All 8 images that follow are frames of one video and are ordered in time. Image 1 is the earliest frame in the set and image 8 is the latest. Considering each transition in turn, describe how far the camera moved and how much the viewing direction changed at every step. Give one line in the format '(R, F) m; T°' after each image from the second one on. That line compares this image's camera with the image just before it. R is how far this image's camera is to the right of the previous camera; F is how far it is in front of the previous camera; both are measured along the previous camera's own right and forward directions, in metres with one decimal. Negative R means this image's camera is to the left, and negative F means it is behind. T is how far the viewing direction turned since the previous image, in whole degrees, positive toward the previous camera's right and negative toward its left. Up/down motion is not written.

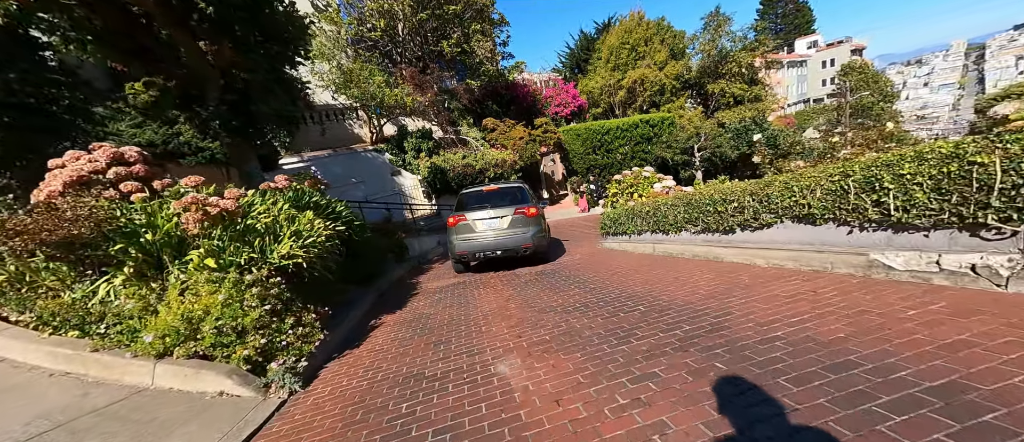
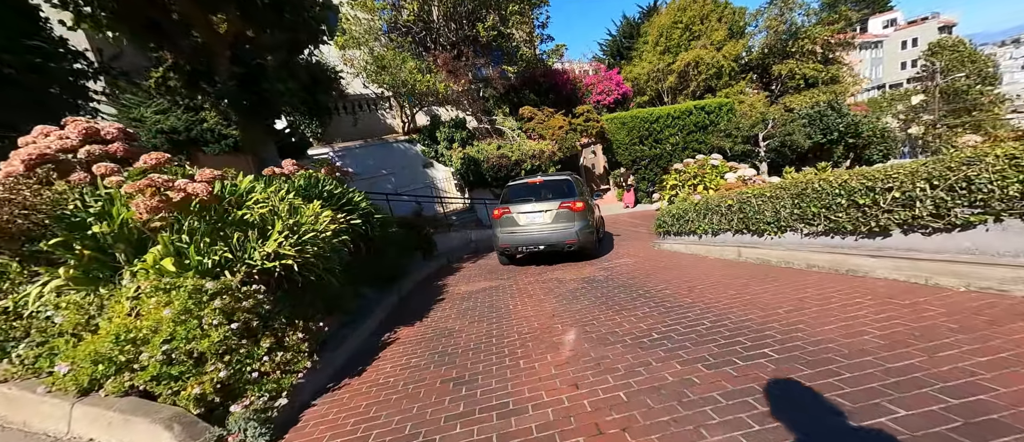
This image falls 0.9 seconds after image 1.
(-0.1, +1.1) m; -5°
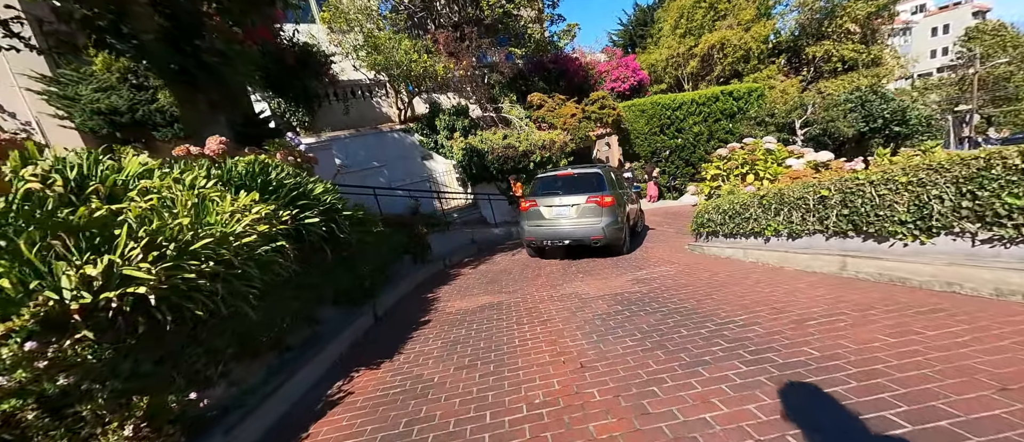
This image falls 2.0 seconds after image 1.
(0.0, +1.5) m; -1°
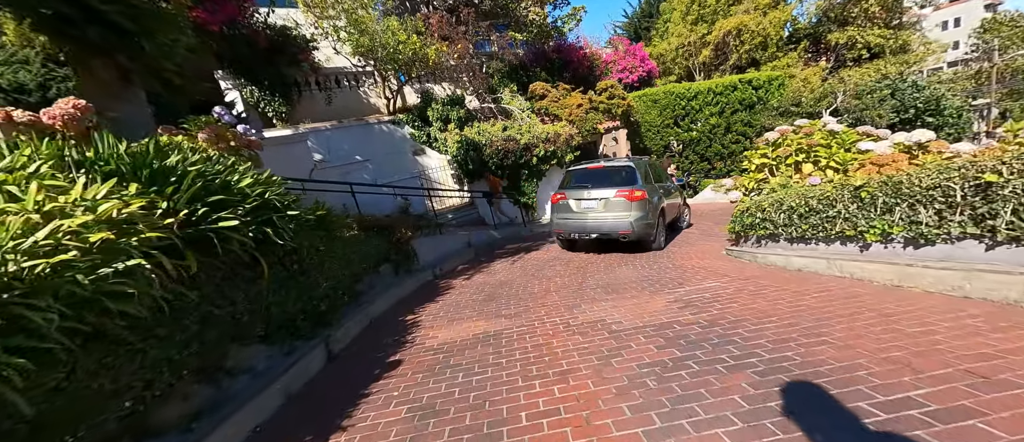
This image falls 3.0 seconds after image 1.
(0.0, +1.3) m; 0°
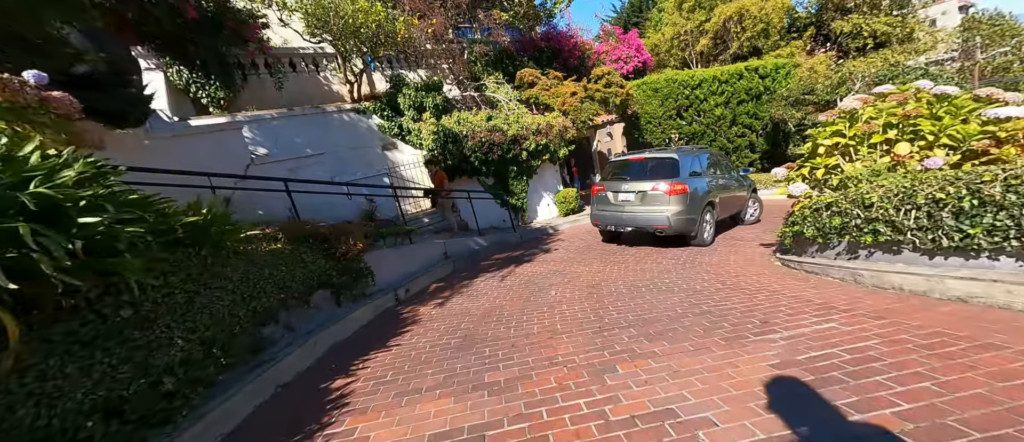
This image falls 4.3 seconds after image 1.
(0.0, +1.6) m; +2°
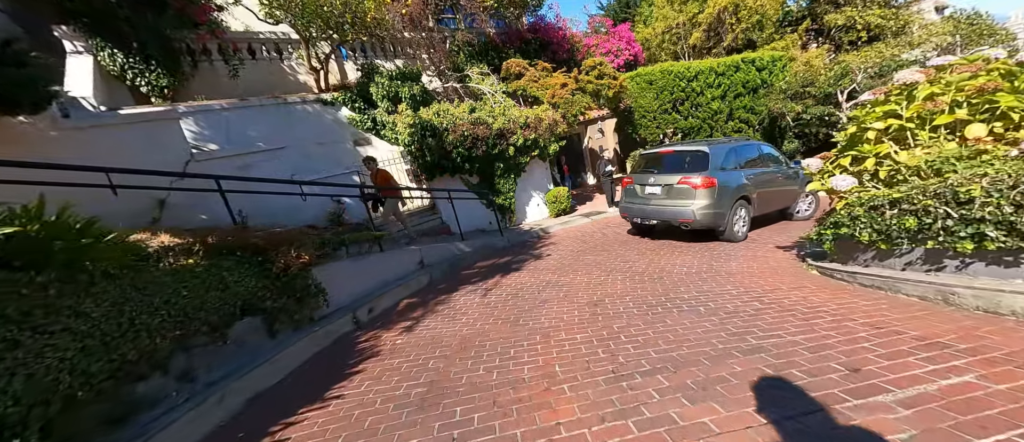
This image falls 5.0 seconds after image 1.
(+0.1, +0.9) m; +2°
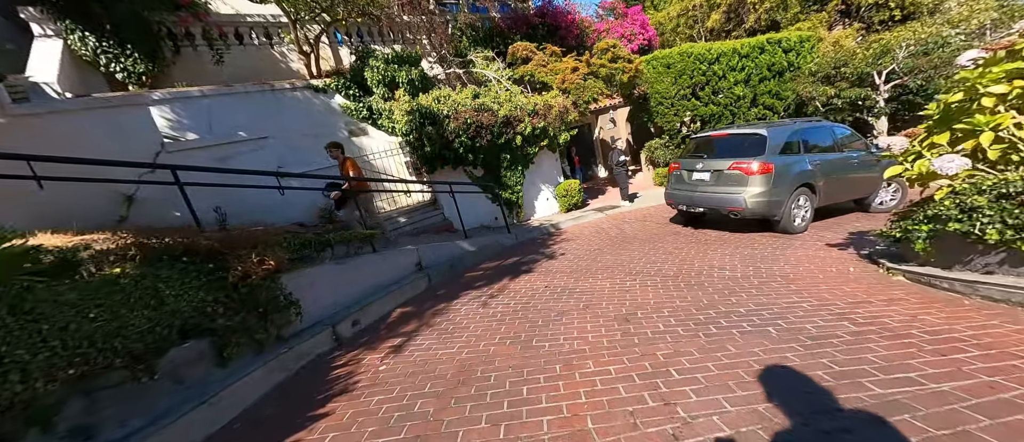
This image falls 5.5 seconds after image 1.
(0.0, +0.7) m; -1°
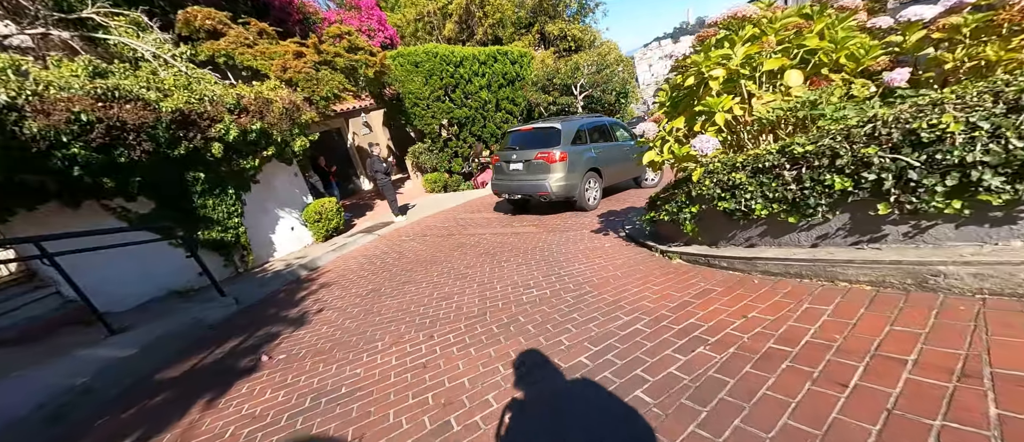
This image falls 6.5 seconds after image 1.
(+0.4, +1.5) m; +32°
